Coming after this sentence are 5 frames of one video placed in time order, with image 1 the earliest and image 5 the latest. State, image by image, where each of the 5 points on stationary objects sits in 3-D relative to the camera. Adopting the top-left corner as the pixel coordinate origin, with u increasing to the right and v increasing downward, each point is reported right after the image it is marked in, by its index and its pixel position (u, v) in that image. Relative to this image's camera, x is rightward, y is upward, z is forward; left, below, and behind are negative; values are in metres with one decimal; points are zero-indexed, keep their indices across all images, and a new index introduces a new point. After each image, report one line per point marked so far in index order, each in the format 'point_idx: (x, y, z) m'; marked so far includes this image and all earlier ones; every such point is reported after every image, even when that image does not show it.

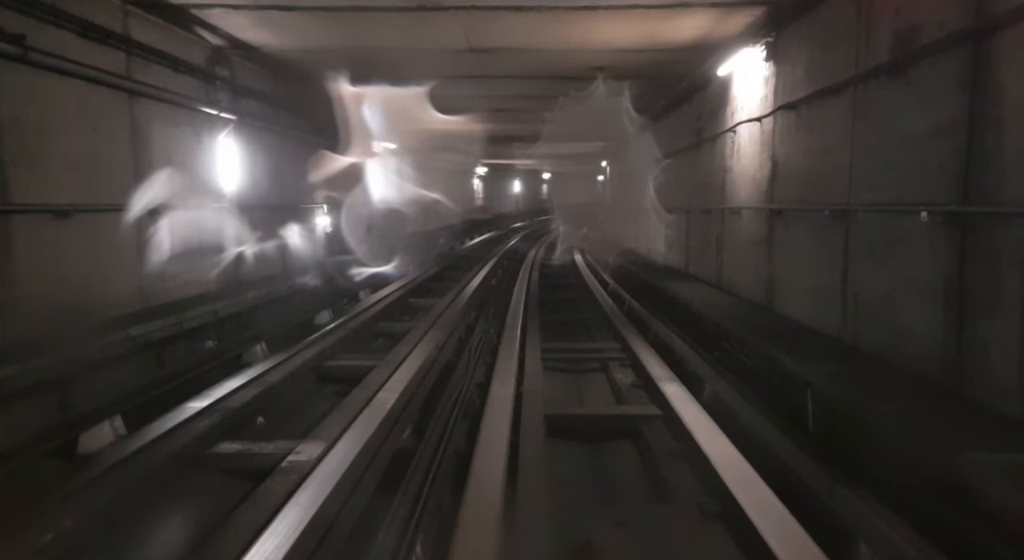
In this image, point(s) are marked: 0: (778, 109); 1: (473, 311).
0: (+2.6, +1.6, +5.7) m
1: (-0.6, -0.5, +9.5) m
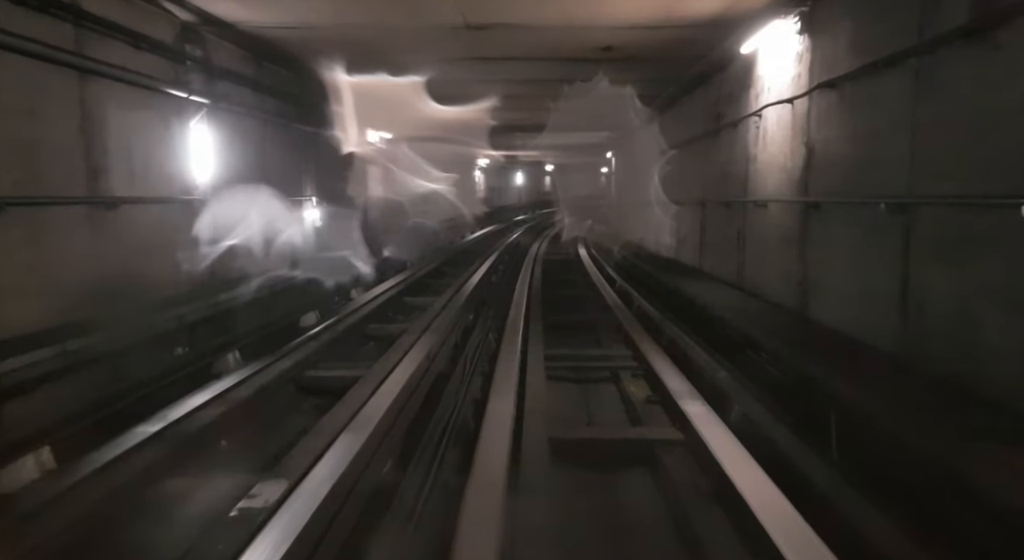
0: (+2.6, +1.6, +5.0) m
1: (-0.6, -0.5, +8.9) m
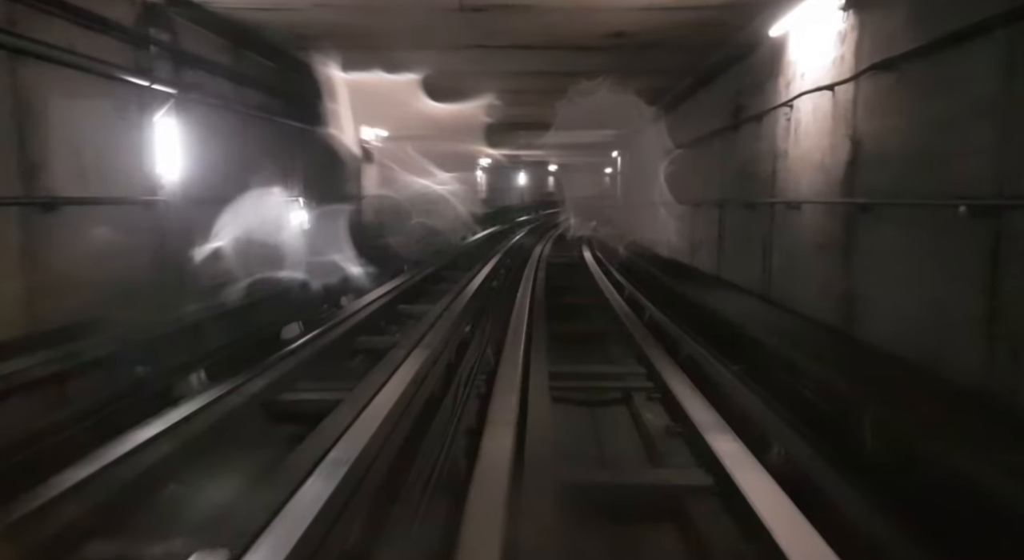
0: (+2.6, +1.5, +4.3) m
1: (-0.6, -0.6, +8.2) m
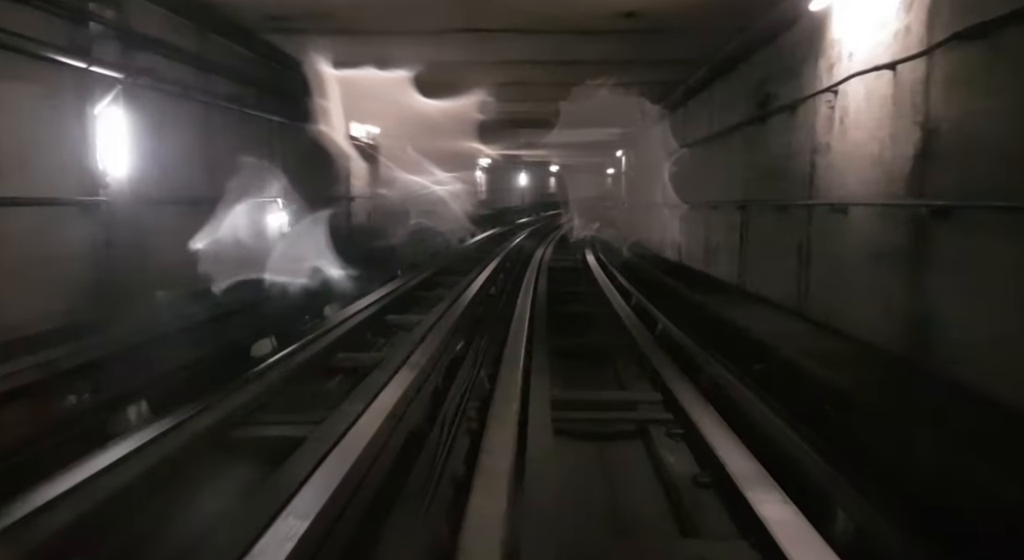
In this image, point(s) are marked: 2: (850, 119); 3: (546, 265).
0: (+2.5, +1.4, +3.5) m
1: (-0.6, -0.7, +7.4) m
2: (+2.6, +1.3, +4.6) m
3: (+0.9, +0.4, +15.3) m
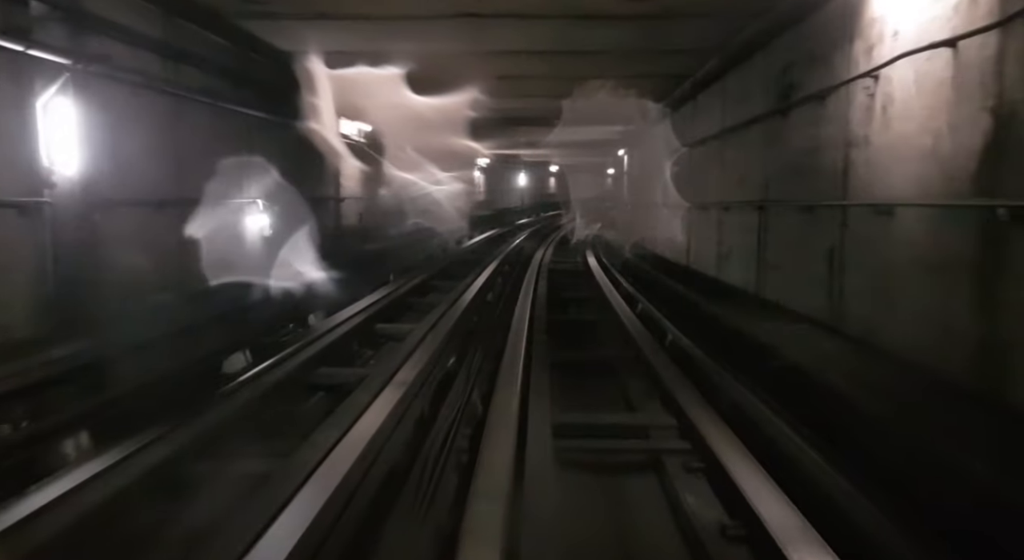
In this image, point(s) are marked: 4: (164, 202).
0: (+2.5, +1.3, +2.9) m
1: (-0.7, -0.8, +6.9) m
2: (+2.6, +1.2, +4.0) m
3: (+0.9, +0.3, +14.7) m
4: (-3.8, +0.9, +6.5) m
